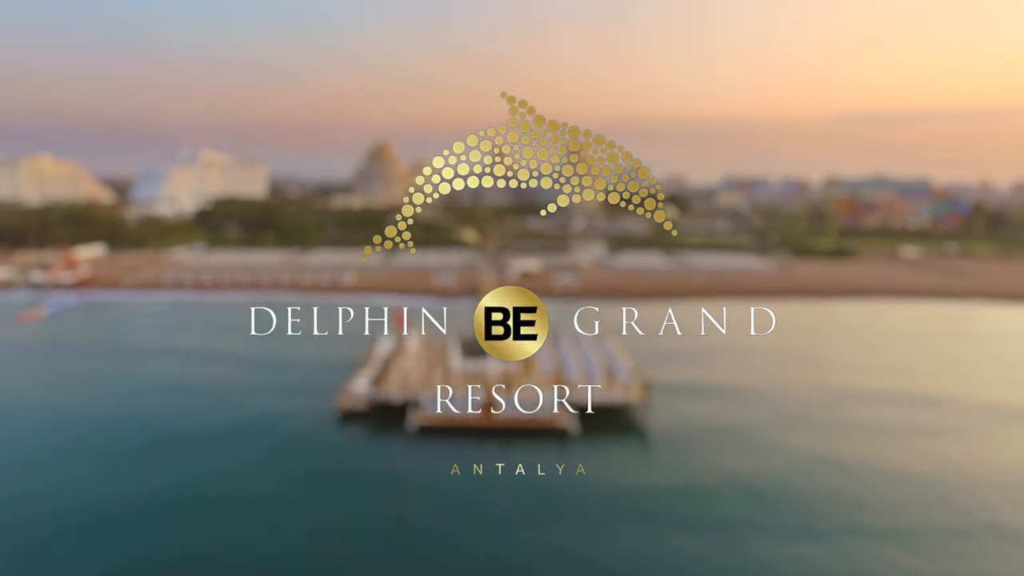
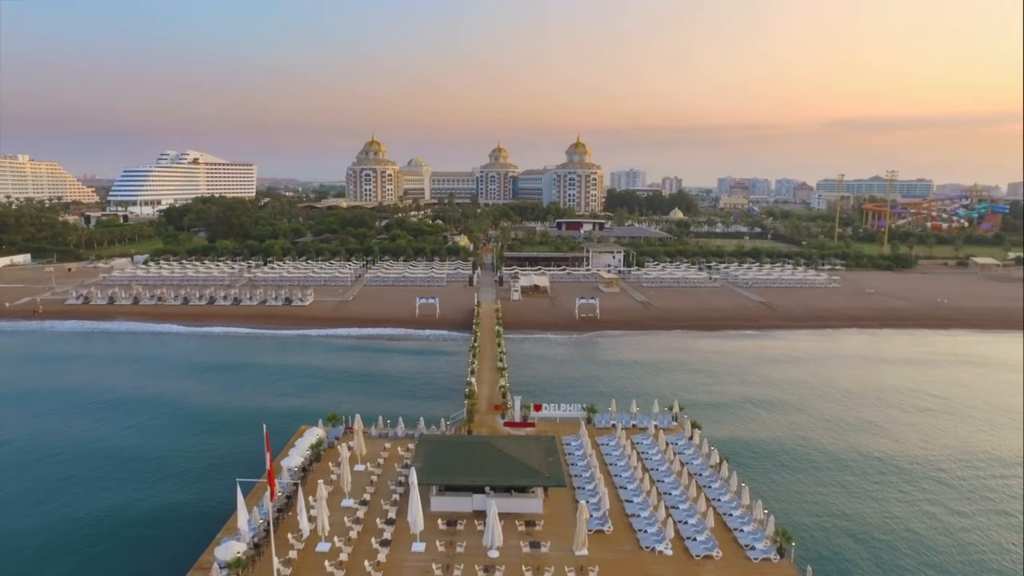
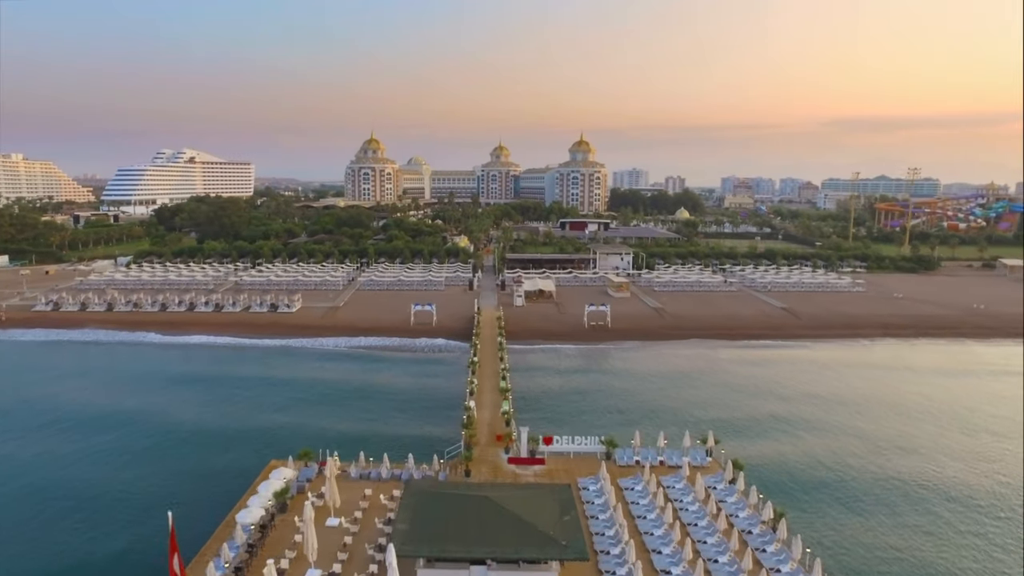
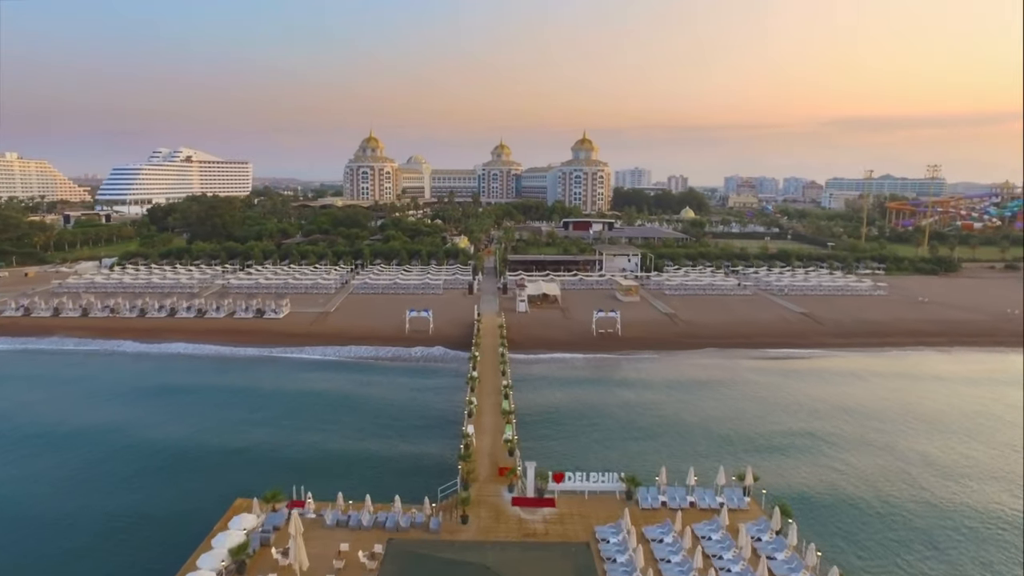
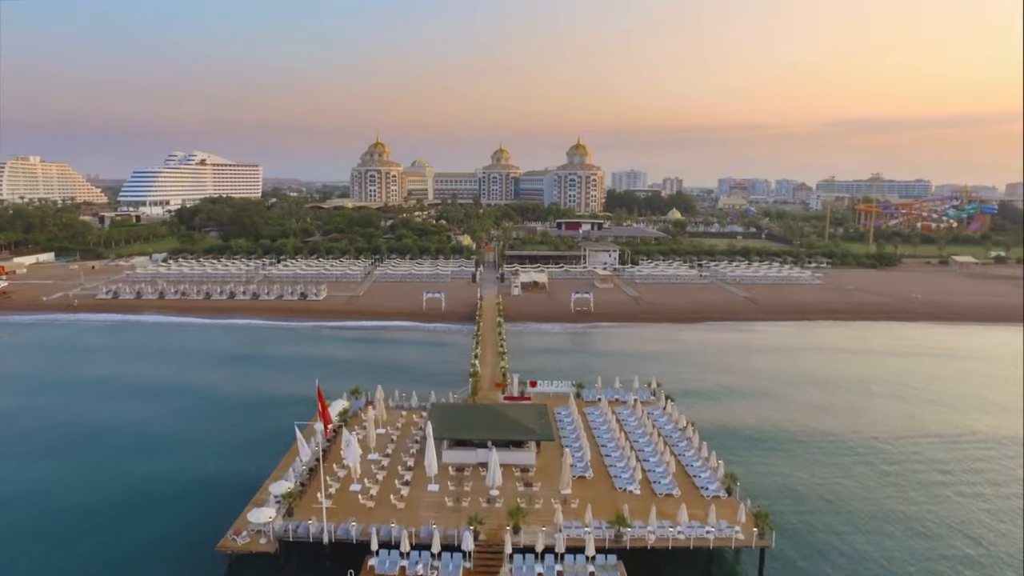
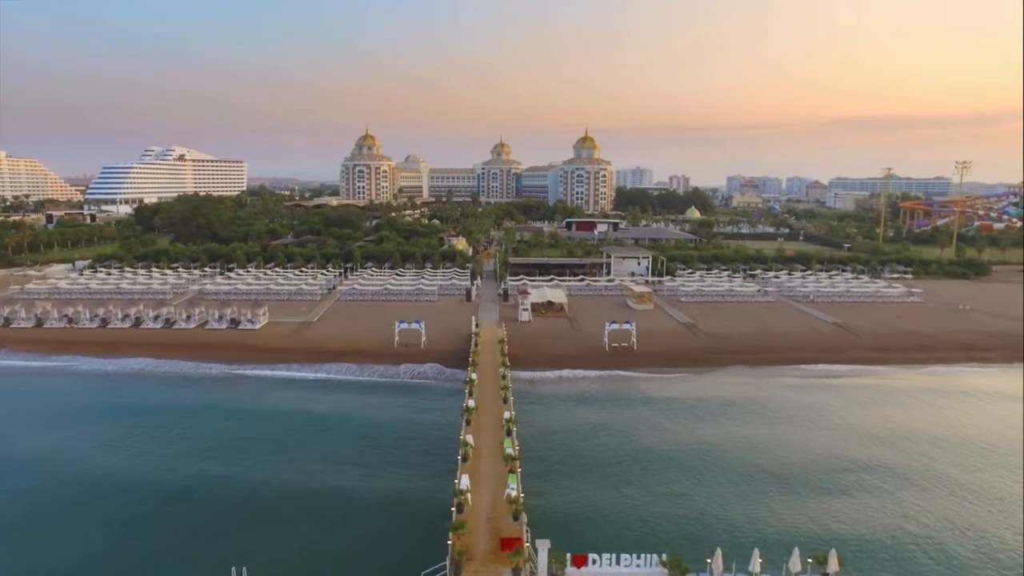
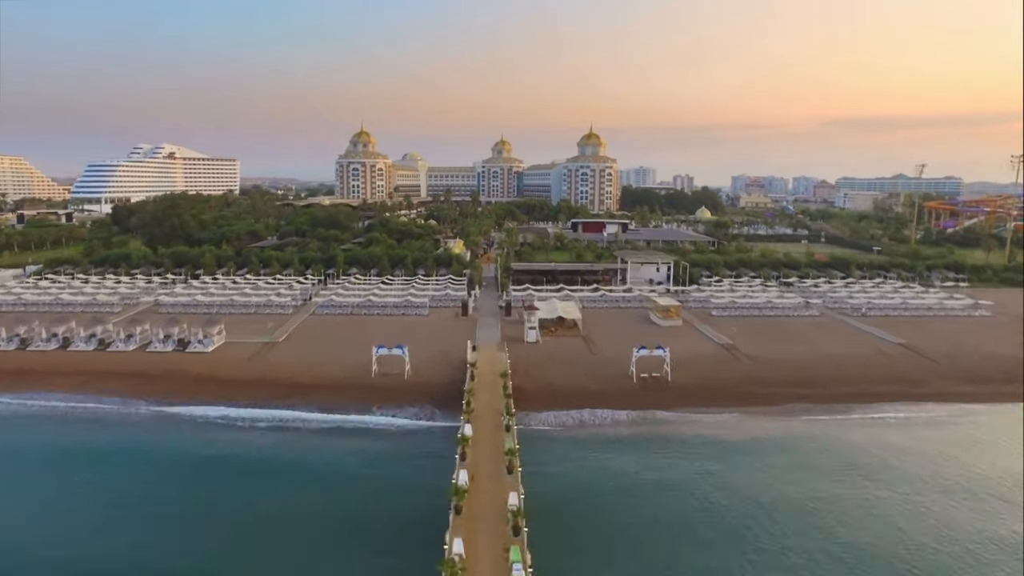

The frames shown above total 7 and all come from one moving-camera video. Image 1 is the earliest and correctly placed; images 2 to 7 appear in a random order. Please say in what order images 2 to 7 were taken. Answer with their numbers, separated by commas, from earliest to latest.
5, 2, 3, 4, 6, 7
